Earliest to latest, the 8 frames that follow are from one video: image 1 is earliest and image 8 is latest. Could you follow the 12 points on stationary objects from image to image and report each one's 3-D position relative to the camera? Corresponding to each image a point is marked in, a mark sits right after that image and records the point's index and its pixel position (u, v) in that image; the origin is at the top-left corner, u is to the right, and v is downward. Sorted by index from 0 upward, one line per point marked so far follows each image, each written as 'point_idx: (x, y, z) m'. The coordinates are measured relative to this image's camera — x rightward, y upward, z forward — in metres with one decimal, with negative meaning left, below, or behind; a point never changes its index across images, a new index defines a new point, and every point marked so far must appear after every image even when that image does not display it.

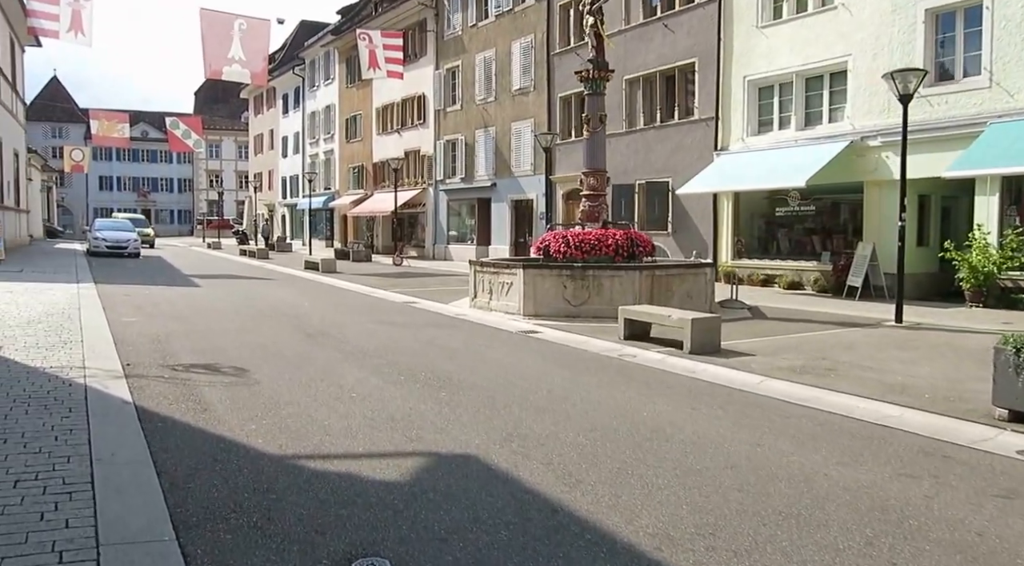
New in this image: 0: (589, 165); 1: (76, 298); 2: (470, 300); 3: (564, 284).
0: (+1.6, +2.3, +17.4) m
1: (-7.7, -0.3, +15.9) m
2: (-0.8, -0.4, +17.6) m
3: (+0.9, 0.0, +15.6) m
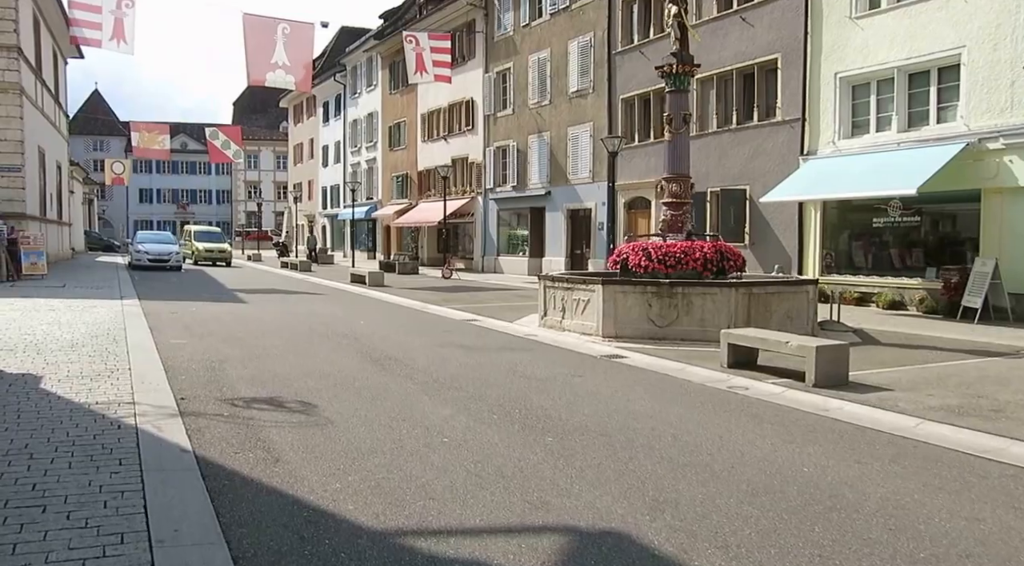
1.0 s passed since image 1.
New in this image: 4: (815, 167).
0: (+2.9, +2.1, +15.9) m
1: (-6.5, -0.6, +14.8) m
2: (+0.5, -0.7, +16.3) m
3: (+2.2, -0.3, +14.2) m
4: (+6.9, +2.6, +20.3) m
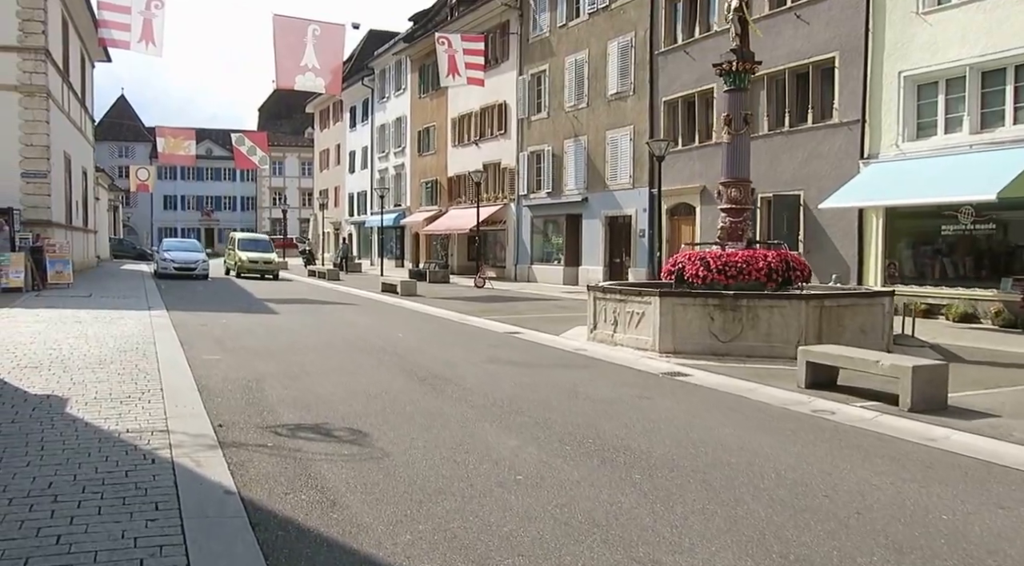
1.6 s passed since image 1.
0: (+3.7, +1.9, +15.0) m
1: (-5.7, -0.8, +14.1) m
2: (+1.3, -0.9, +15.4) m
3: (+2.9, -0.5, +13.3) m
4: (+7.8, +2.4, +19.2) m
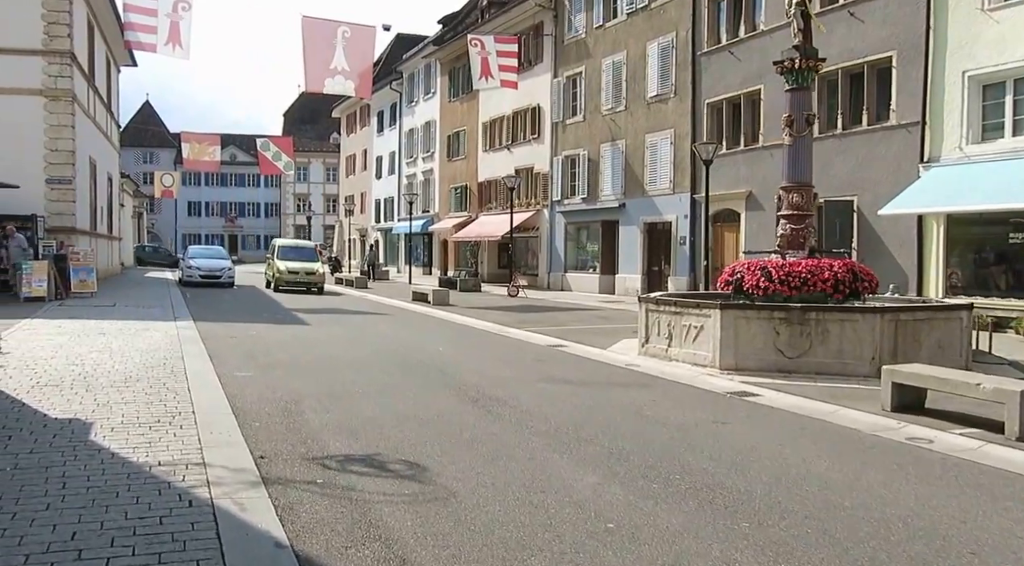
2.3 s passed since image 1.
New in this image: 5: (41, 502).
0: (+4.4, +1.7, +14.1) m
1: (-5.0, -0.9, +13.3) m
2: (+2.1, -1.1, +14.5) m
3: (+3.6, -0.6, +12.3) m
4: (+8.6, +2.2, +18.2) m
5: (-2.8, -1.3, +5.4) m
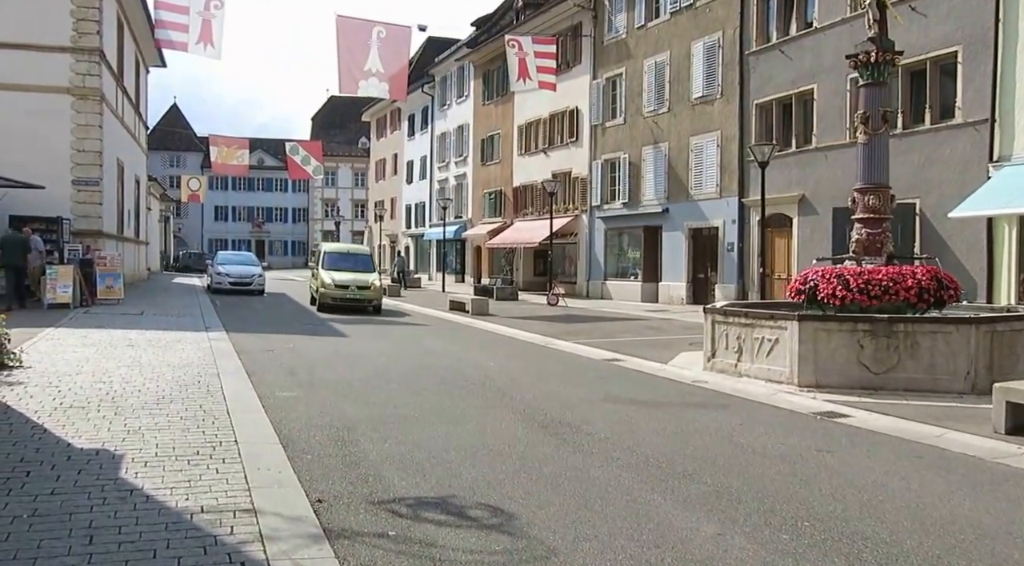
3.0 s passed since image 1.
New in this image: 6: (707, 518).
0: (+5.2, +1.5, +13.0) m
1: (-4.2, -1.0, +12.4) m
2: (+2.9, -1.2, +13.4) m
3: (+4.4, -0.8, +11.3) m
4: (+9.5, +2.0, +17.0) m
5: (-2.2, -1.4, +4.5) m
6: (+1.2, -1.5, +5.7) m
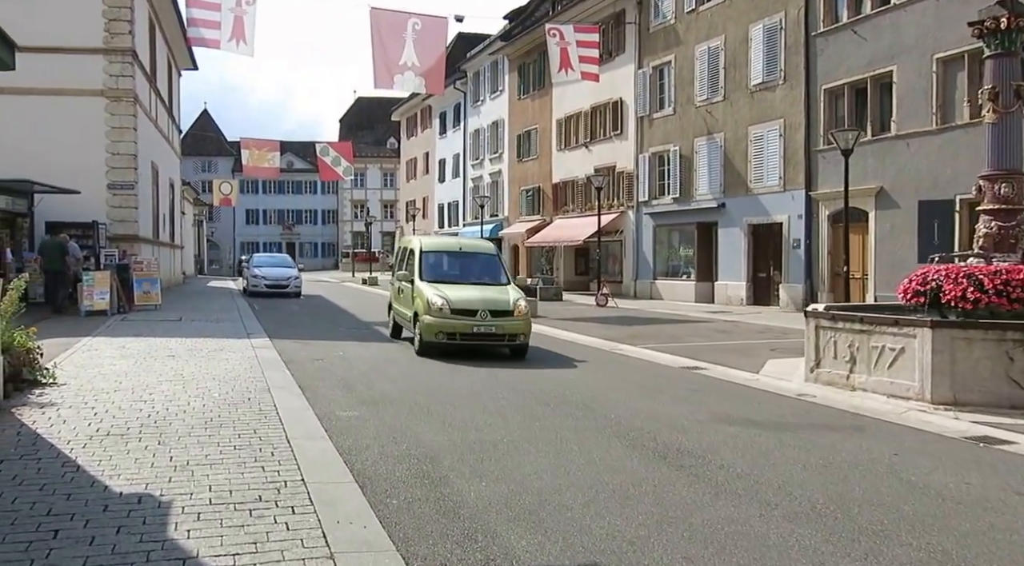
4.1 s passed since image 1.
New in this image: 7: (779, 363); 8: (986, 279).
0: (+6.2, +1.6, +11.5) m
1: (-3.2, -1.1, +11.2) m
2: (+3.9, -1.2, +12.0) m
3: (+5.4, -0.8, +9.7) m
4: (+10.7, +2.0, +15.4) m
5: (-1.5, -1.4, +3.1) m
6: (+2.1, -1.5, +4.3) m
7: (+4.5, -1.3, +15.6) m
8: (+5.7, +0.1, +10.7) m
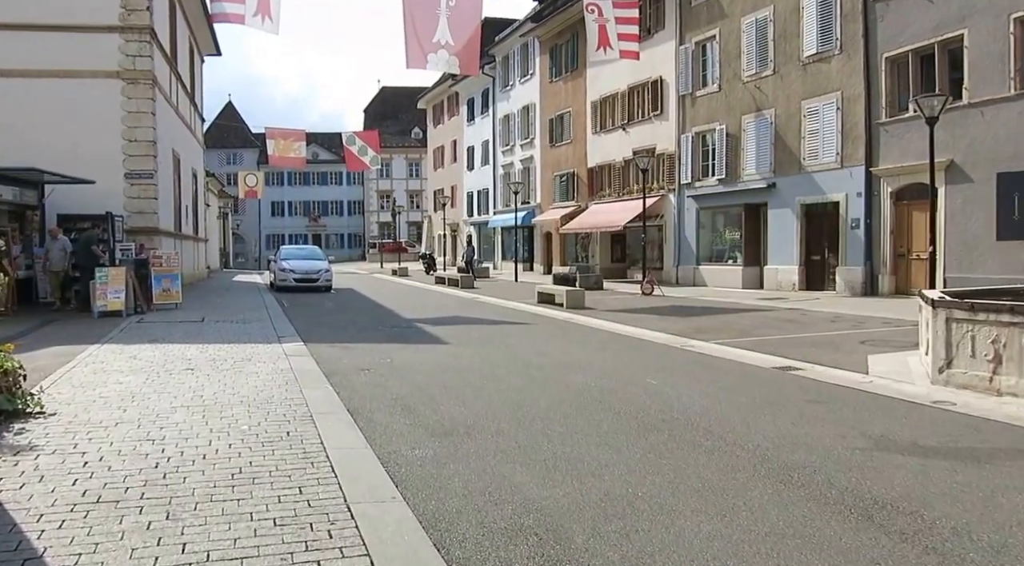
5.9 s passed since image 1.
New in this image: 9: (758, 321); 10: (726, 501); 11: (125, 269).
0: (+7.1, +1.7, +9.2) m
1: (-2.2, -1.1, +9.2) m
2: (+4.9, -1.1, +9.8) m
3: (+6.3, -0.6, +7.6) m
4: (+11.7, +2.3, +13.0) m
5: (-0.7, -1.5, +1.2) m
6: (+2.8, -1.5, +2.2) m
7: (+5.5, -1.1, +13.4) m
8: (+6.6, +0.2, +8.5) m
9: (+5.6, -0.7, +19.6) m
10: (+1.4, -1.3, +5.6) m
11: (-8.1, +0.3, +18.7) m
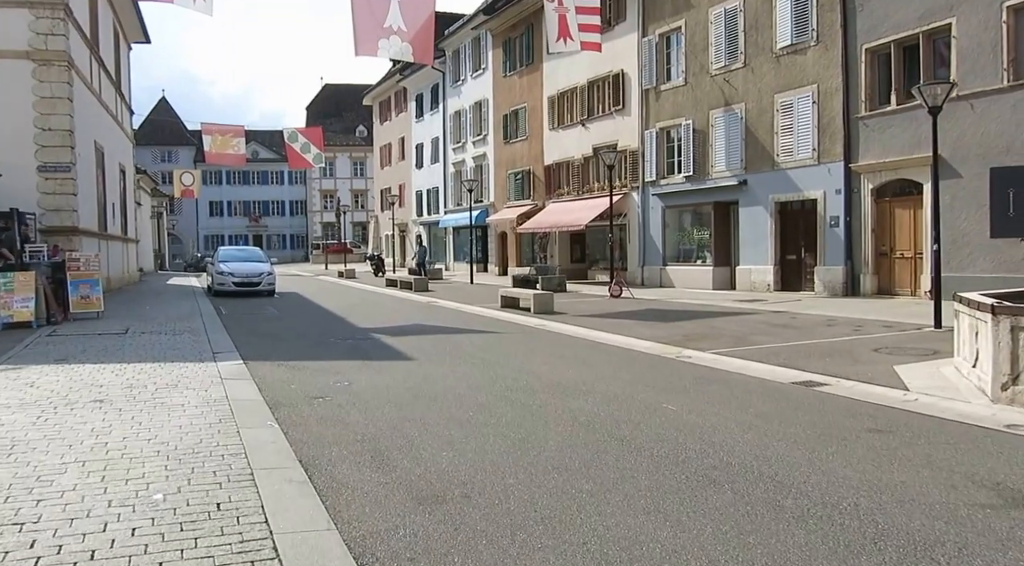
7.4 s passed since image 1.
0: (+7.1, +1.7, +7.7) m
1: (-2.2, -1.1, +7.1) m
2: (+4.8, -1.1, +8.2) m
3: (+6.4, -0.7, +6.0) m
4: (+11.4, +2.3, +11.8) m
5: (-0.2, -1.6, -0.8) m
6: (+3.2, -1.6, +0.4) m
7: (+5.2, -1.2, +11.8) m
8: (+6.6, +0.2, +6.9) m
9: (+5.0, -0.8, +17.9) m
10: (+1.6, -1.4, +3.7) m
11: (-8.7, +0.2, +16.2) m
